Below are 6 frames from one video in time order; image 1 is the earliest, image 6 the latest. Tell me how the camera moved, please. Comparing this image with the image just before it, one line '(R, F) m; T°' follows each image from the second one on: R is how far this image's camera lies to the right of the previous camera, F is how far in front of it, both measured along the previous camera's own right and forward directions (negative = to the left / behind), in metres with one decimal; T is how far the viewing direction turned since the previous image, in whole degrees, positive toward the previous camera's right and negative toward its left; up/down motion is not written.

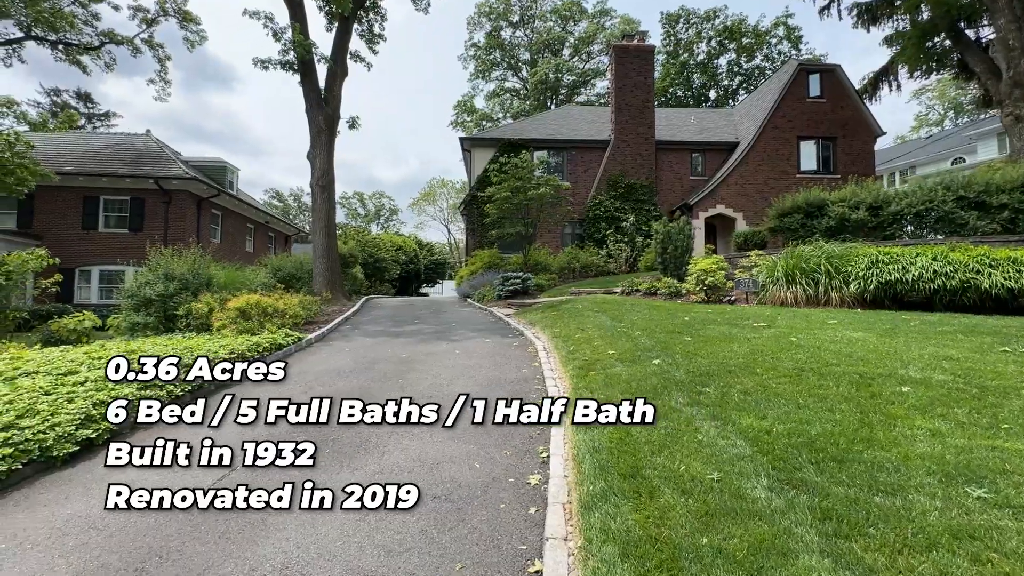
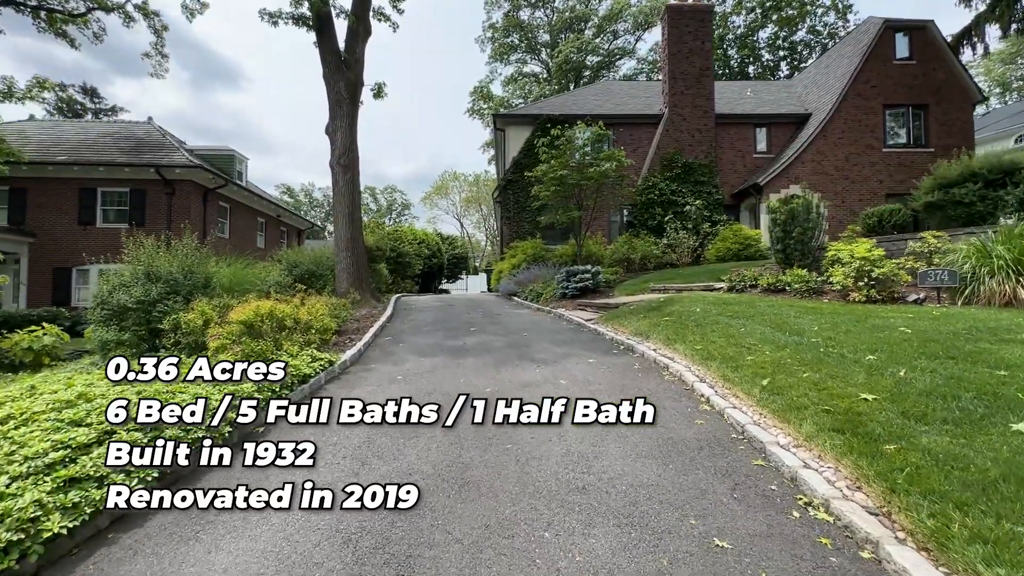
(-1.5, +2.7) m; -1°
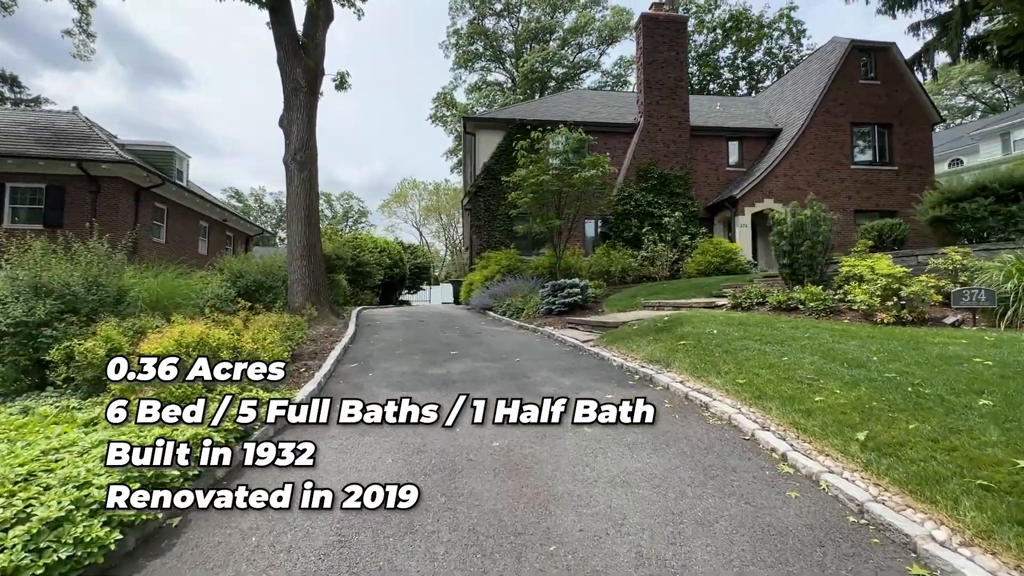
(-0.5, +1.3) m; +5°
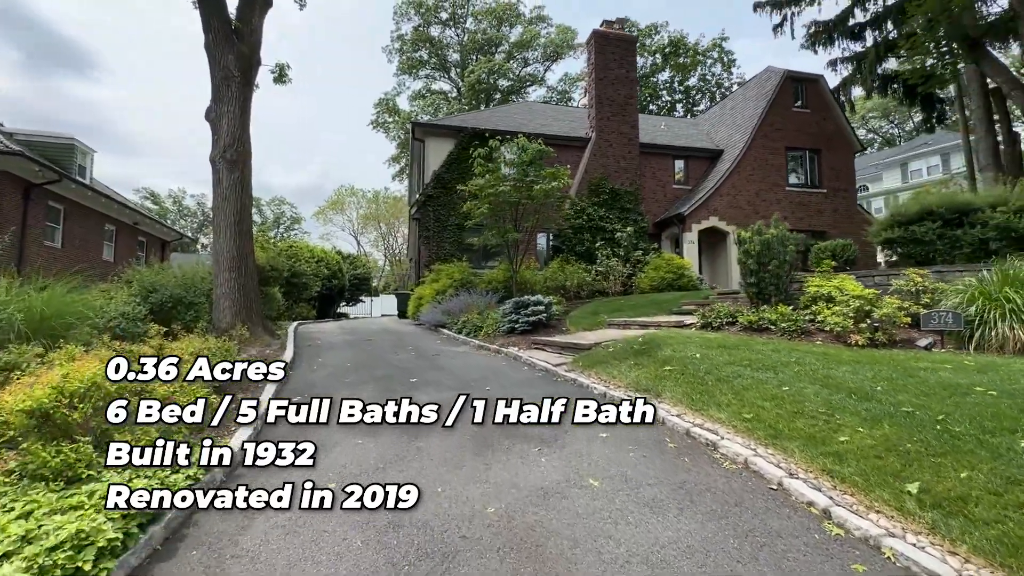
(-0.4, +0.8) m; +7°
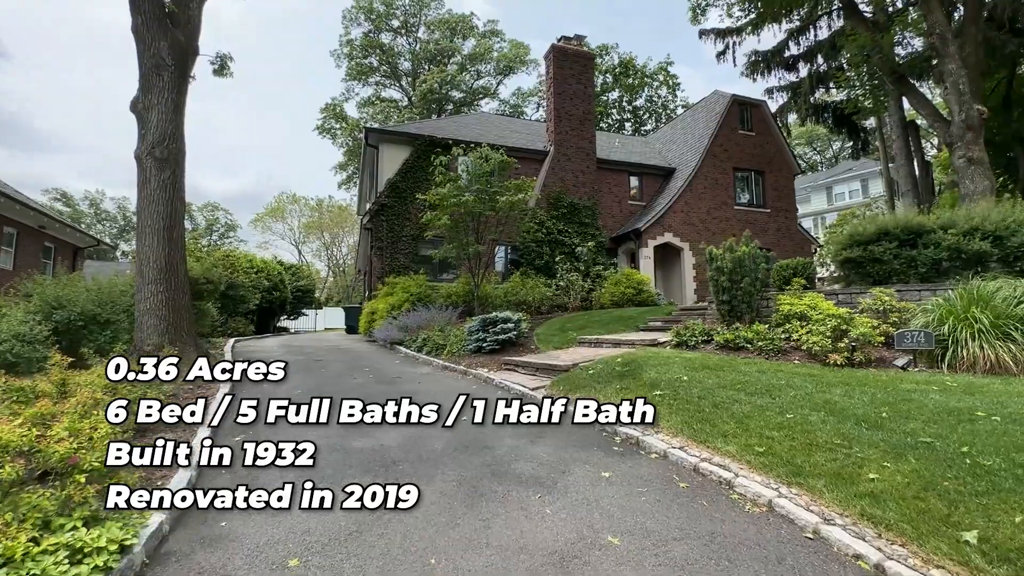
(-0.4, +0.6) m; +6°
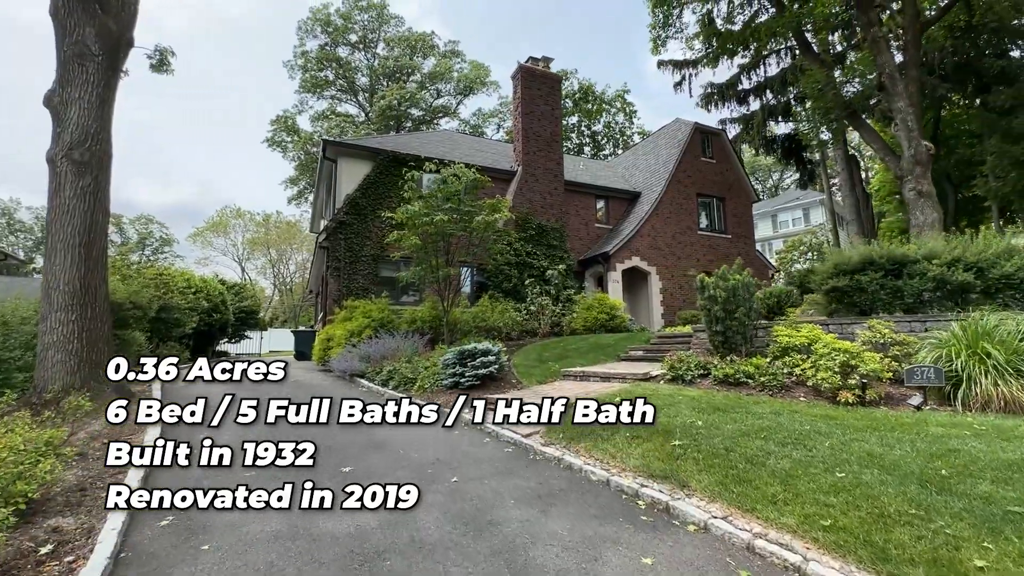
(-0.5, +0.9) m; +6°
